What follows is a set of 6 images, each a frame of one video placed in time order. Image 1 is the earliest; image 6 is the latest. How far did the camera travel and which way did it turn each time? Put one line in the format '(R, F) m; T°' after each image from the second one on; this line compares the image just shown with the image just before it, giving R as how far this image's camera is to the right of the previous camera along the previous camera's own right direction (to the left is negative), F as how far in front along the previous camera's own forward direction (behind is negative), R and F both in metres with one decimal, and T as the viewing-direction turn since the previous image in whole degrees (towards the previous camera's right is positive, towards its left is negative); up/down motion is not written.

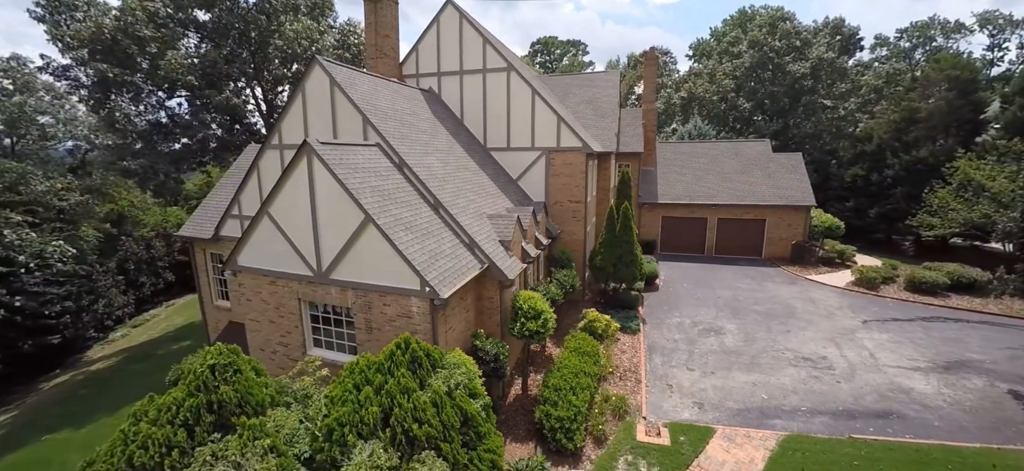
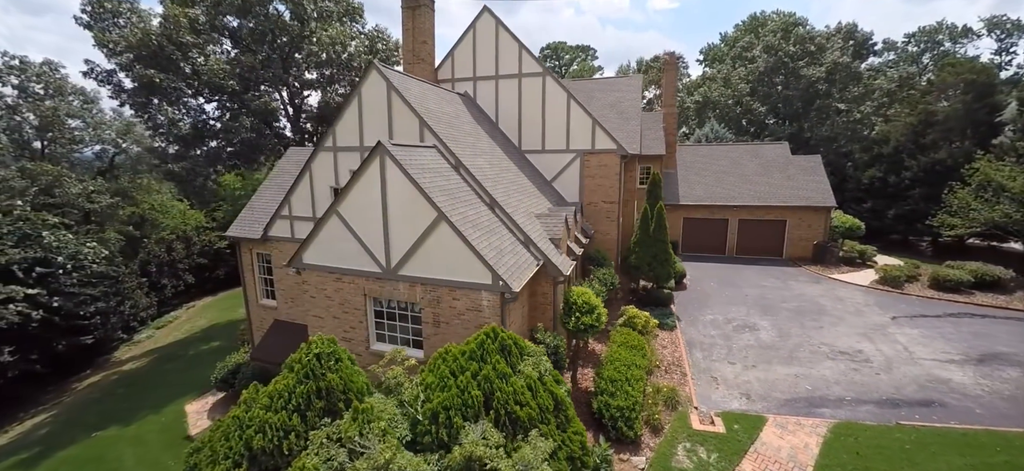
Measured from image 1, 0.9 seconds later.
(-1.5, -0.5) m; 0°
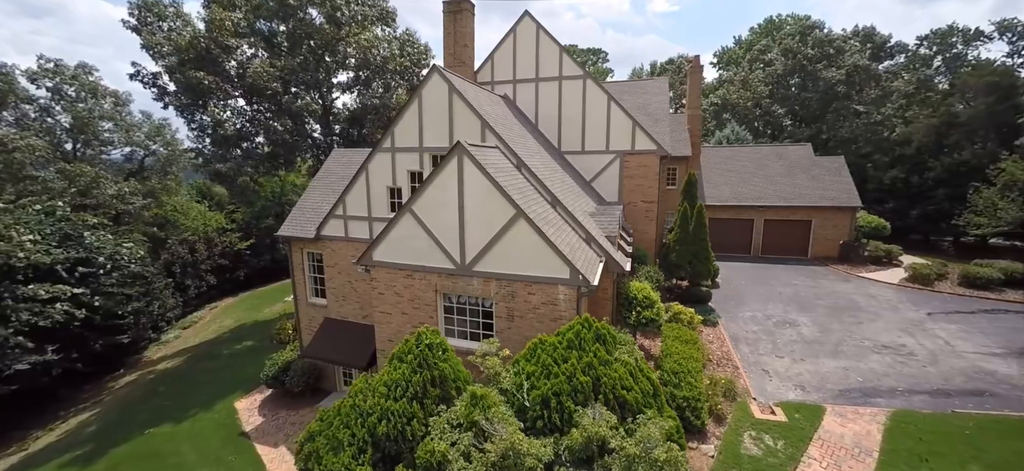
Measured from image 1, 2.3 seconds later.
(-1.8, -0.4) m; 0°
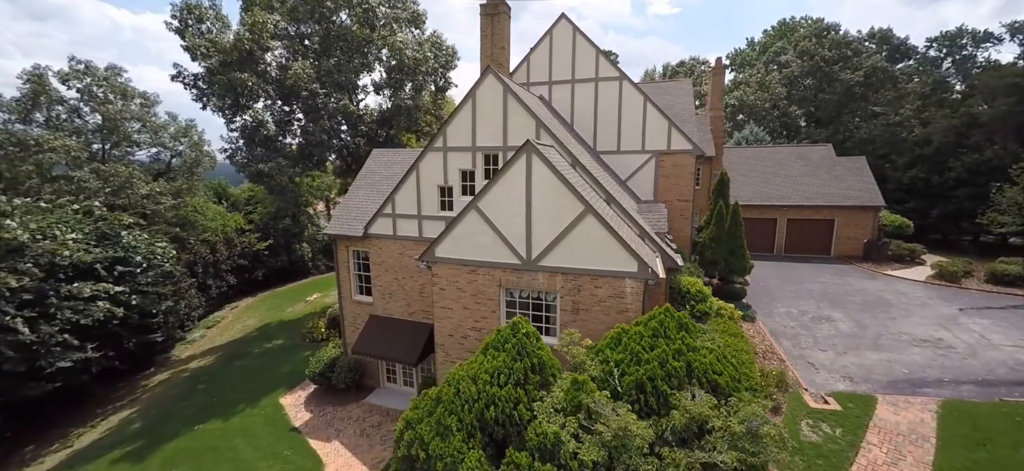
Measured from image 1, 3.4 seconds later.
(-1.7, -0.4) m; 0°
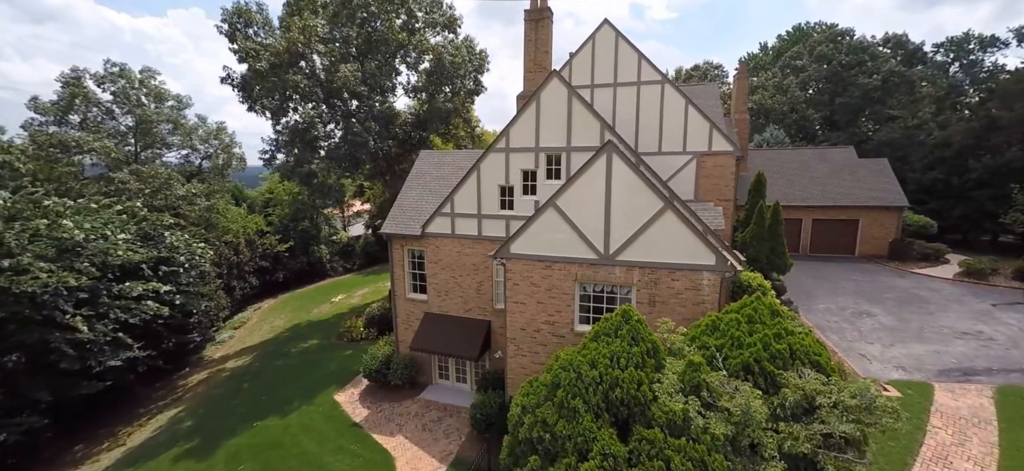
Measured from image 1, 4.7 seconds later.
(-2.3, -0.5) m; +1°
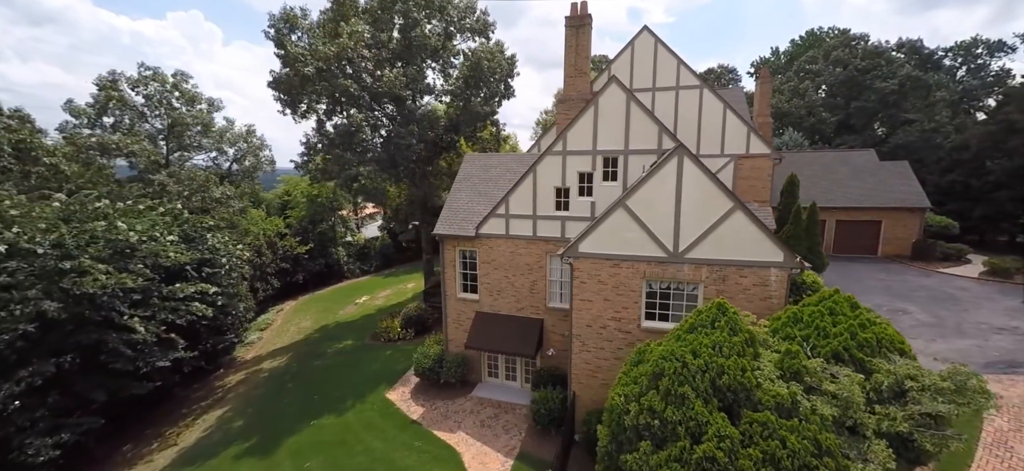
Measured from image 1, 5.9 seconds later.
(-2.2, -0.5) m; +1°
